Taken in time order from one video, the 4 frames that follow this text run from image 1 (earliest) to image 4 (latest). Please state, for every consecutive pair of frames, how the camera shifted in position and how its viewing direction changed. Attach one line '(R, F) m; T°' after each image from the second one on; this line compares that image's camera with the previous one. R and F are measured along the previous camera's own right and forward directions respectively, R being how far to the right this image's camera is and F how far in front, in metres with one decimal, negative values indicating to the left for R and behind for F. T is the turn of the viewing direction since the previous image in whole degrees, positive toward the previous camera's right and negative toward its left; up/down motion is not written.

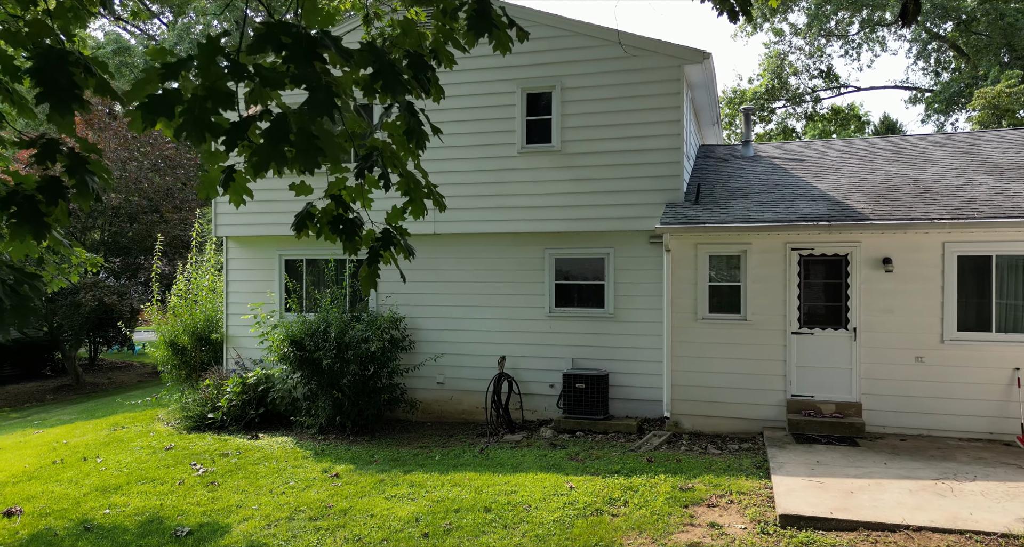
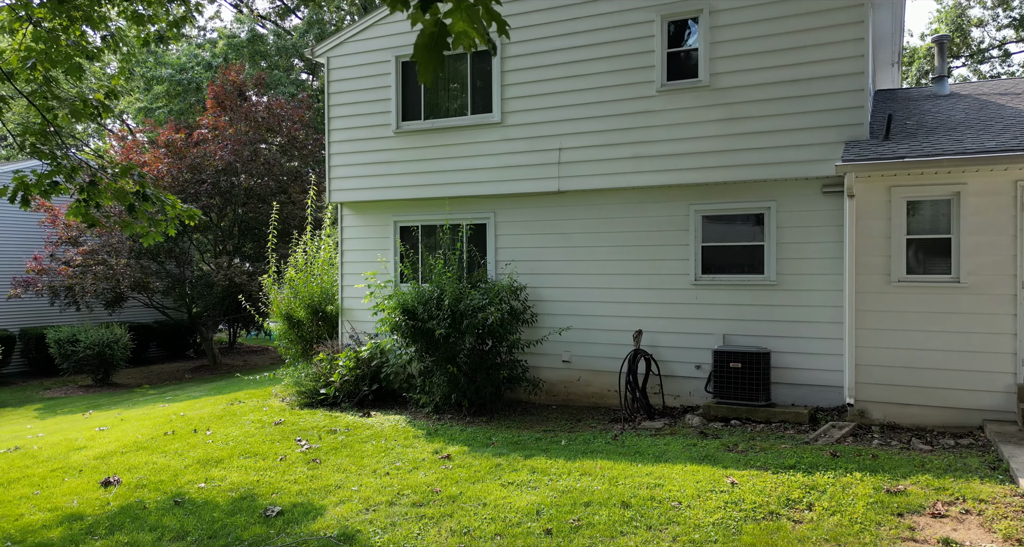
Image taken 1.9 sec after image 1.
(-0.1, +1.1) m; -10°
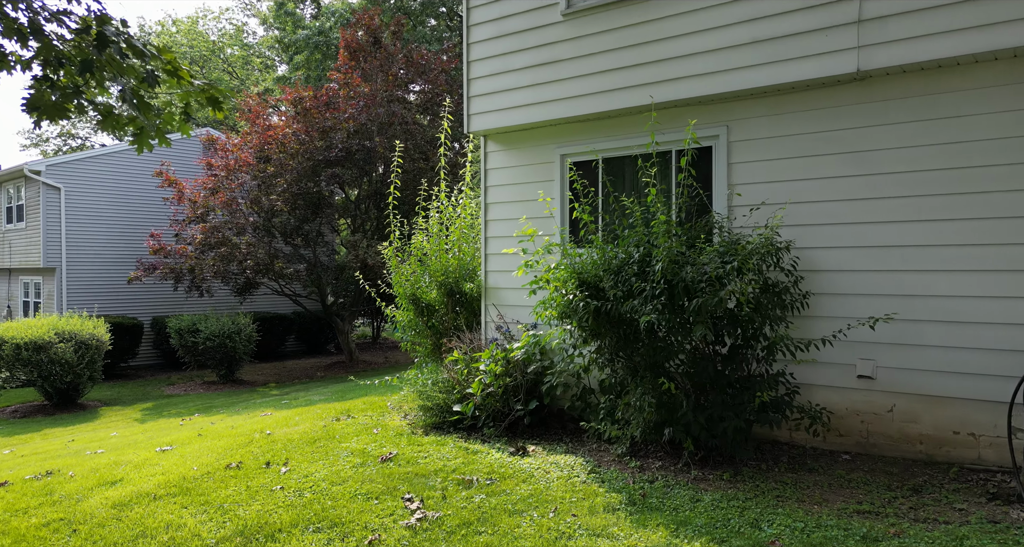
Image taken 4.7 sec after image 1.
(-0.6, +3.0) m; -12°
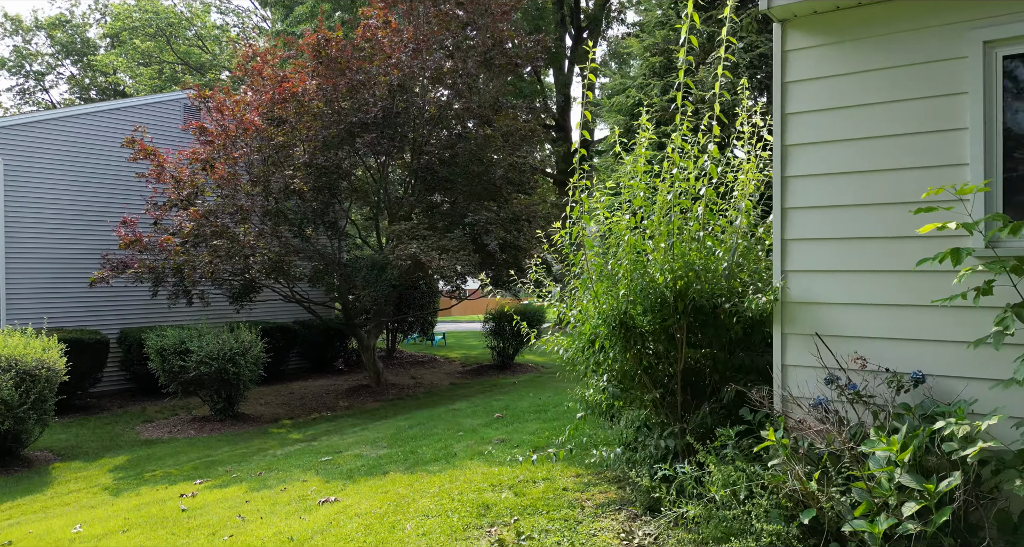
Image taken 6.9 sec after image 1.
(-1.7, +2.9) m; +3°
